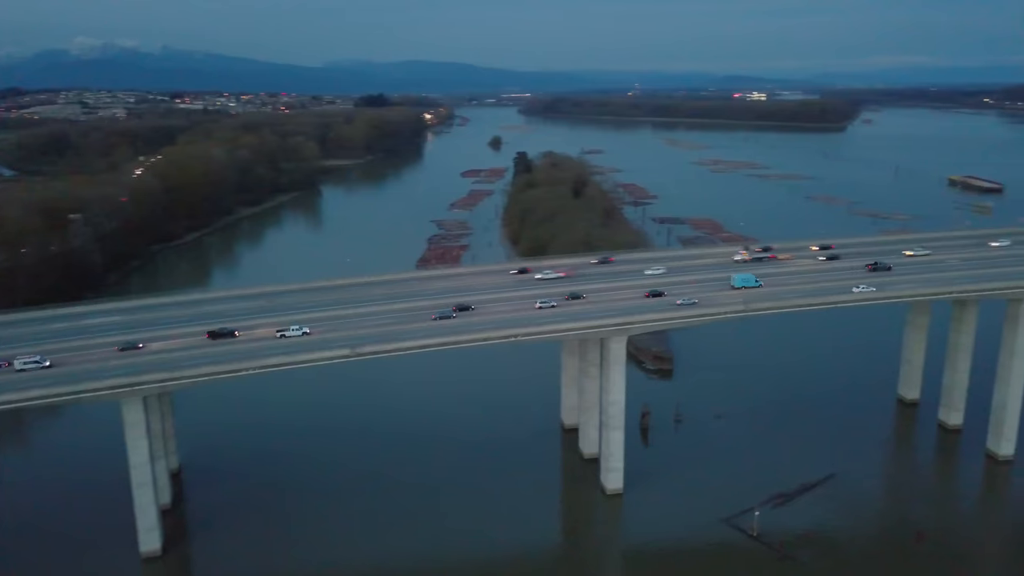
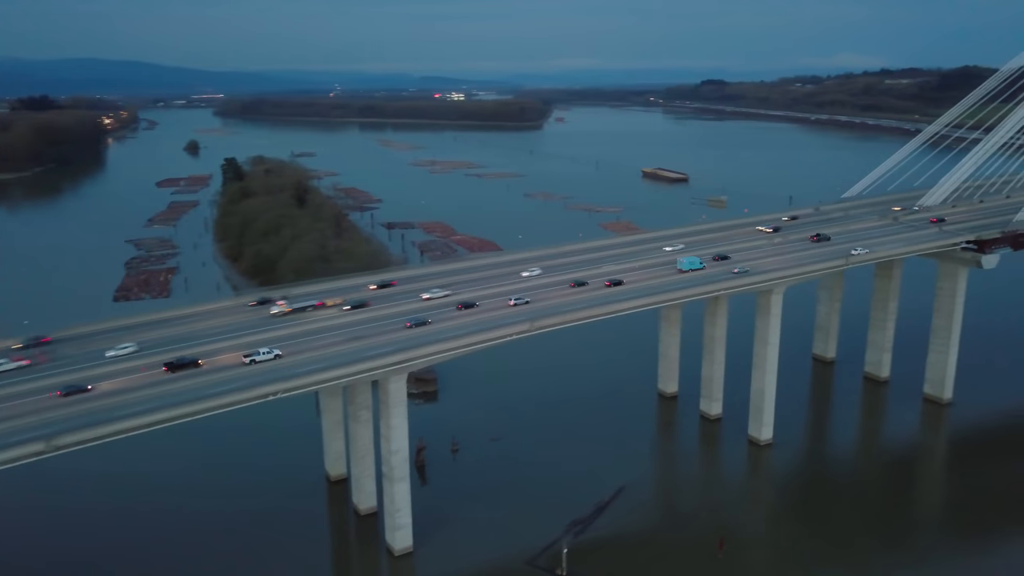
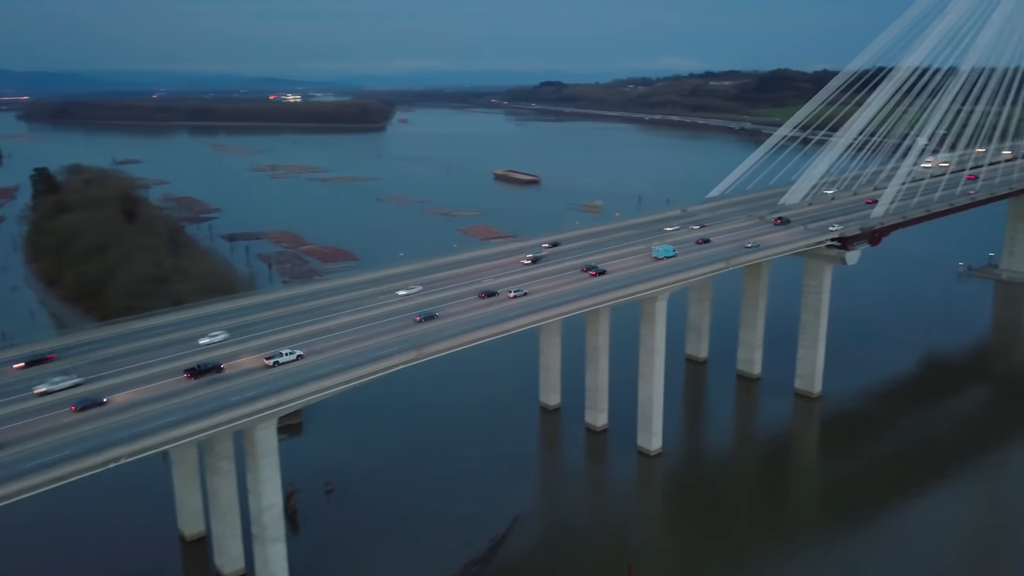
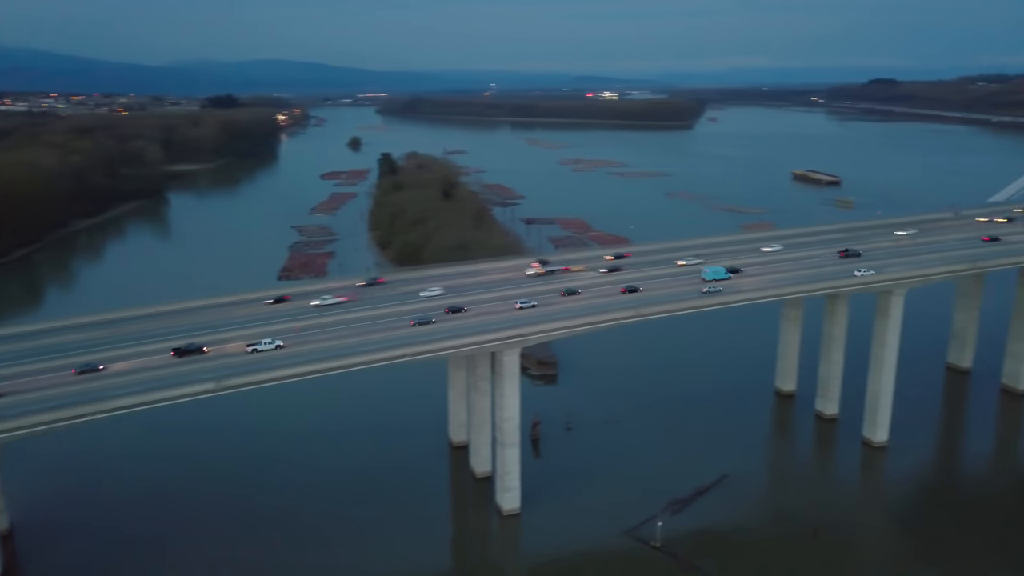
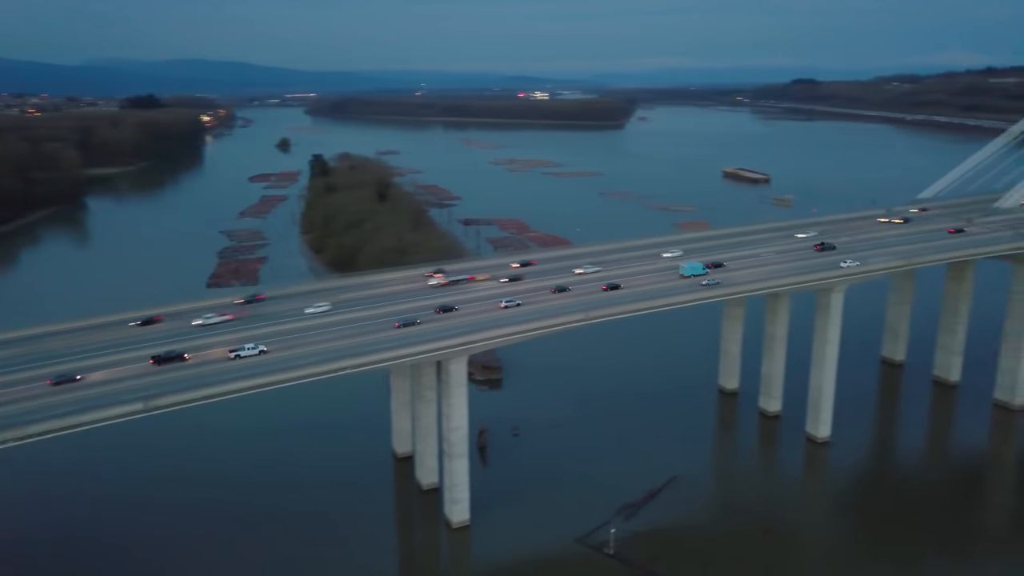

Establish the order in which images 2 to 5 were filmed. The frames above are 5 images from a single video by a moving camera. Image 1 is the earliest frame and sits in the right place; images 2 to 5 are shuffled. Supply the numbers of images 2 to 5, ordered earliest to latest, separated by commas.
4, 5, 2, 3
